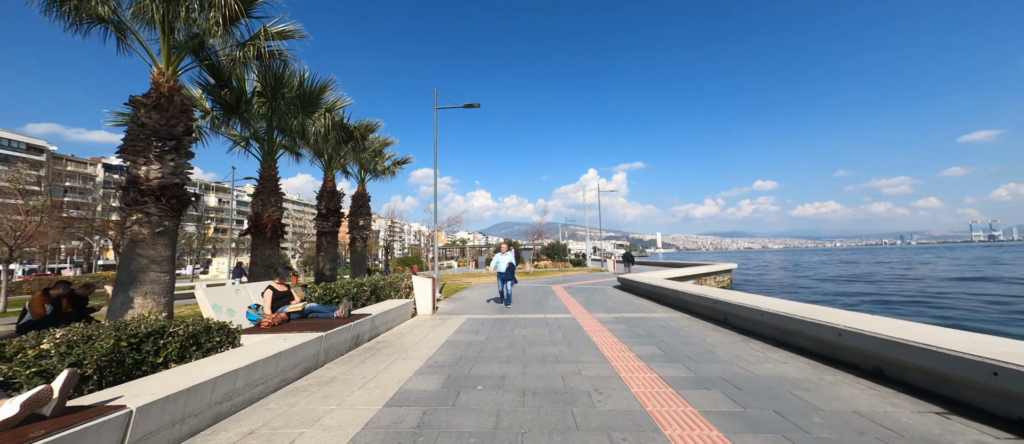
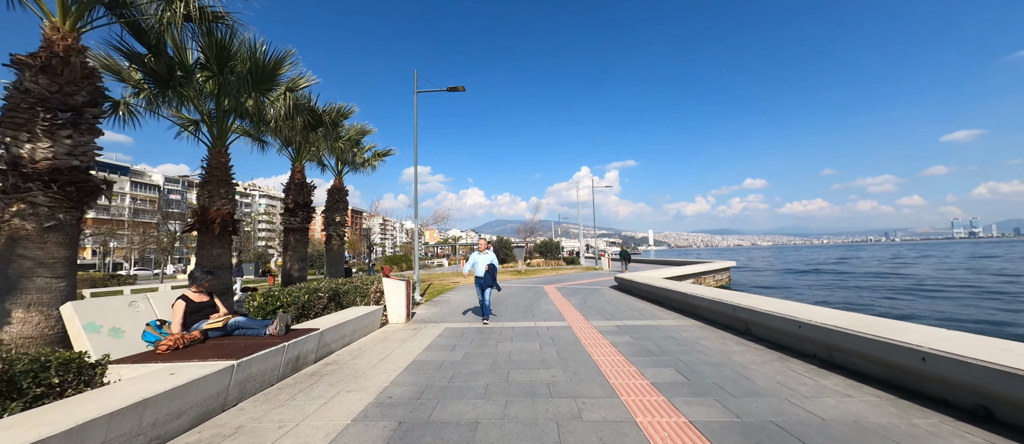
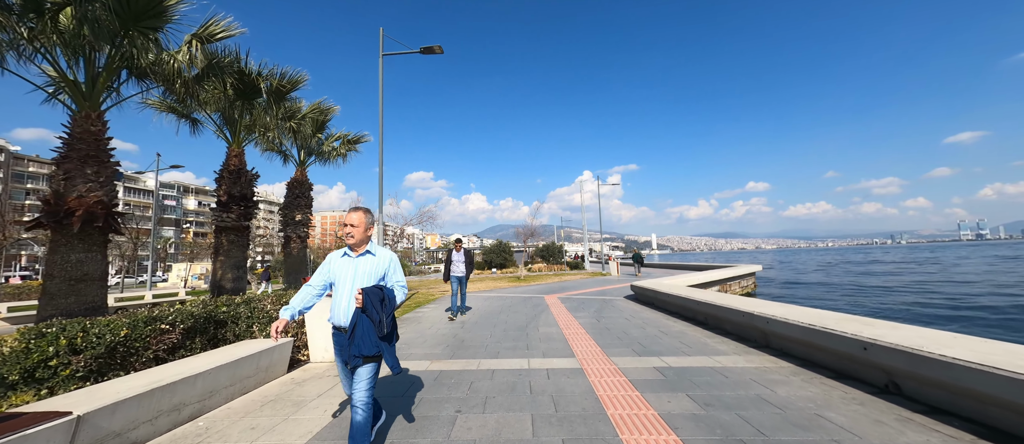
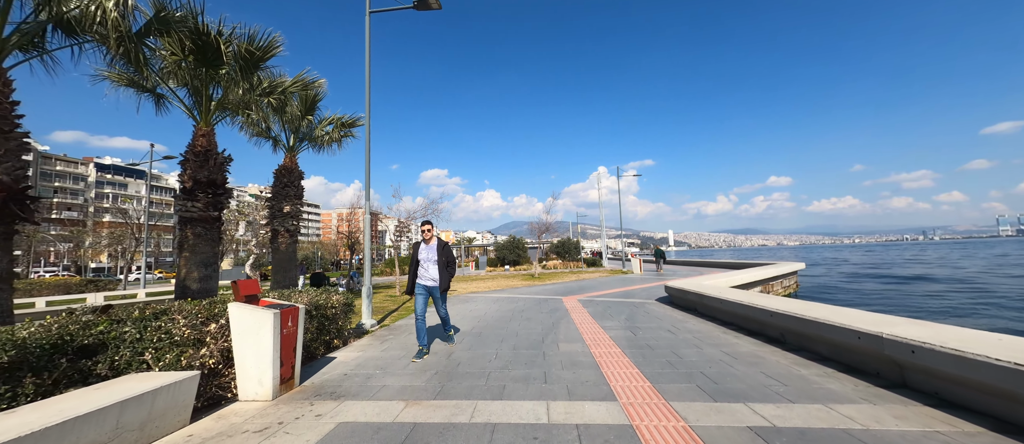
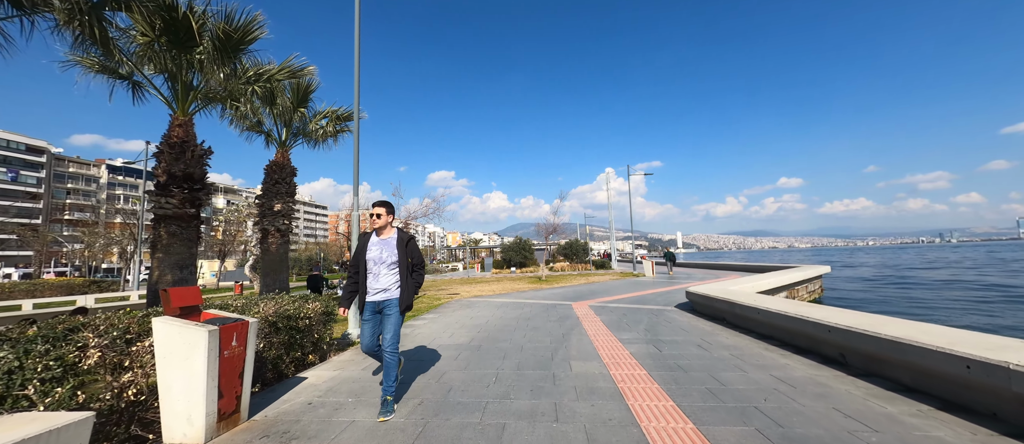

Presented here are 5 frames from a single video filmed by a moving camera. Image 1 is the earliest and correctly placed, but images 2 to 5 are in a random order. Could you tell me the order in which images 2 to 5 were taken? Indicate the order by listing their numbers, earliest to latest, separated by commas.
2, 3, 4, 5
